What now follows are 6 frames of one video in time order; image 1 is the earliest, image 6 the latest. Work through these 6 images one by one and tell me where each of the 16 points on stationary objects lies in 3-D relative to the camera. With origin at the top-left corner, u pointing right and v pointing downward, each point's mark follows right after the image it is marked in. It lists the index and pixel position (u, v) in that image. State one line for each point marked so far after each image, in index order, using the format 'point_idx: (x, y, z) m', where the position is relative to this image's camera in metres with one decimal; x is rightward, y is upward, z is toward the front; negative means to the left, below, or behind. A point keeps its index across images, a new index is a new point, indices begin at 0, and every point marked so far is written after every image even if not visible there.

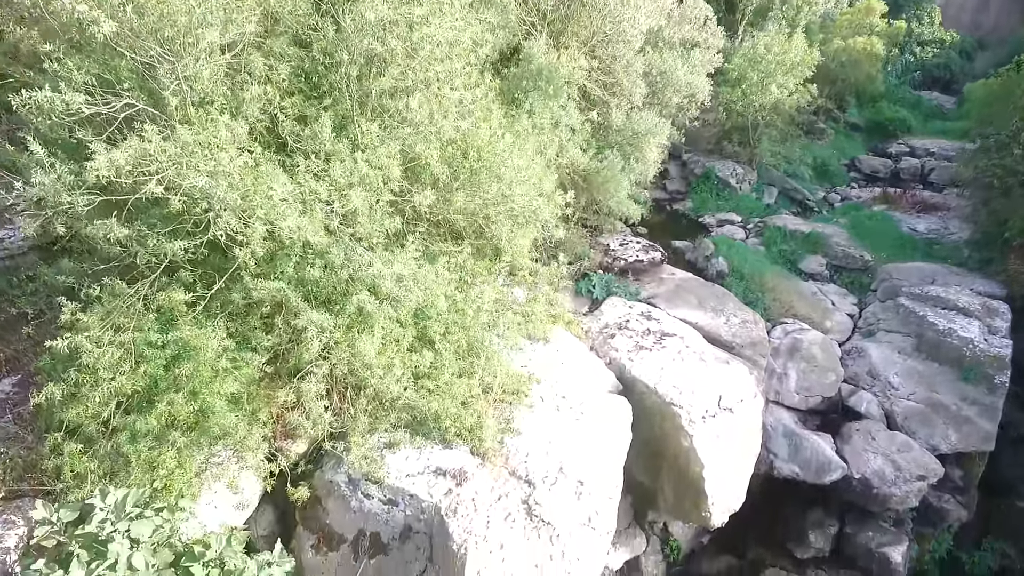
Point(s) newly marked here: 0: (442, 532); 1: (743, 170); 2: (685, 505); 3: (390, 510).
0: (-0.6, -1.9, +5.1) m
1: (+5.1, +2.6, +14.0) m
2: (+1.9, -2.3, +6.8) m
3: (-1.0, -1.9, +5.3) m
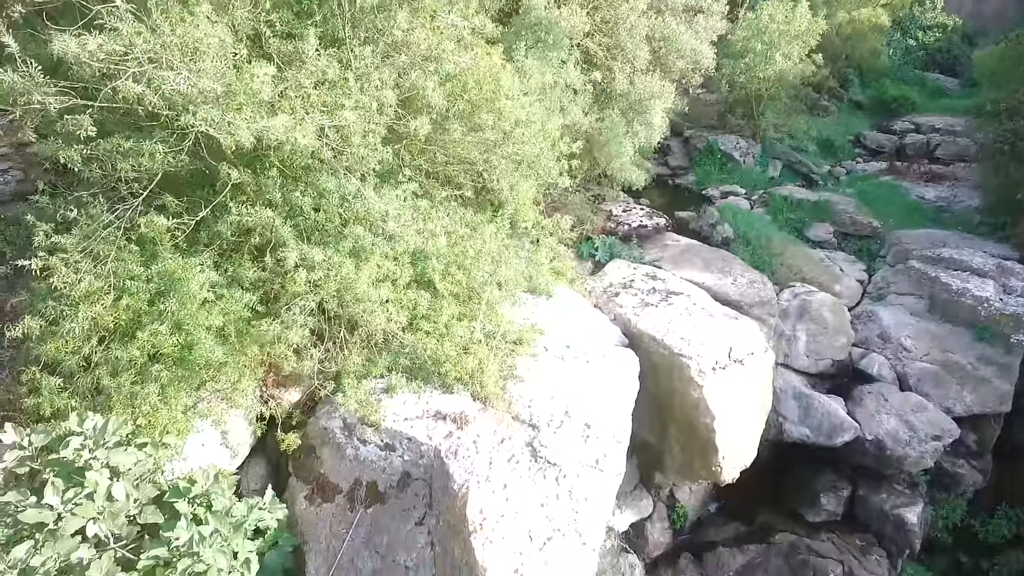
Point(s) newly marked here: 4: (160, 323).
0: (-0.5, -1.4, +4.8) m
1: (+5.1, +3.1, +13.8) m
2: (+1.9, -1.8, +6.5) m
3: (-1.0, -1.4, +5.0) m
4: (-2.5, -0.2, +4.5) m
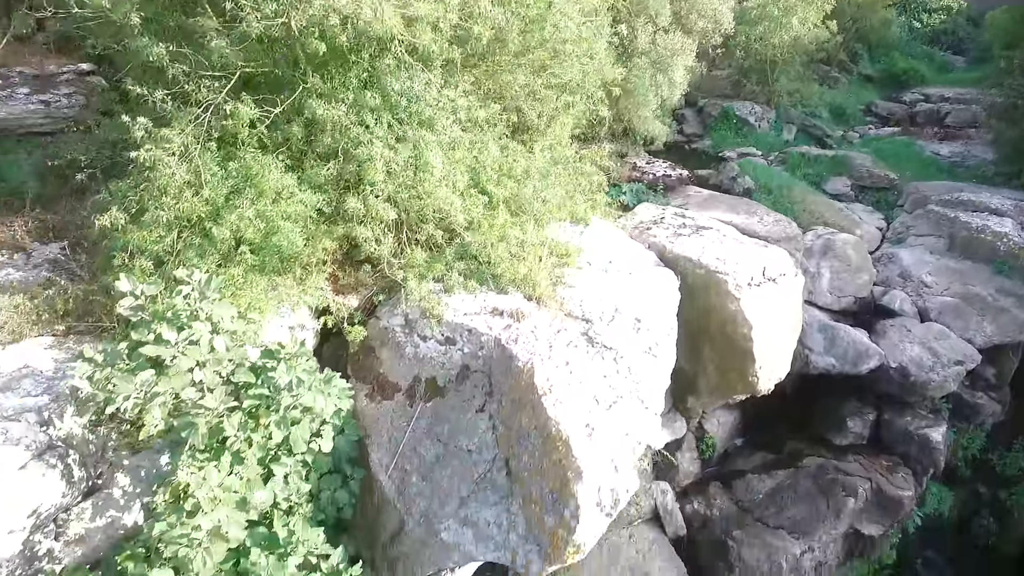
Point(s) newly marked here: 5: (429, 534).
0: (-0.1, -0.6, +5.1) m
1: (+5.5, +3.9, +14.1) m
2: (+2.3, -0.9, +6.8) m
3: (-0.5, -0.5, +5.3) m
4: (-2.0, +0.6, +4.7) m
5: (-0.6, -1.8, +4.9) m
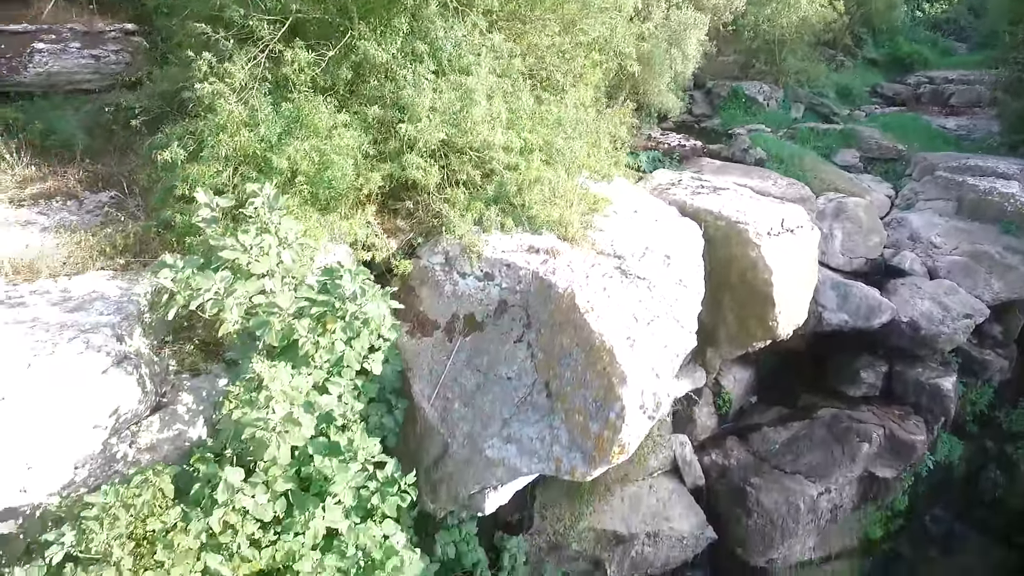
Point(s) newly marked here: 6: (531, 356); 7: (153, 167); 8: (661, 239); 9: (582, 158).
0: (+0.2, -0.1, +5.3) m
1: (+5.8, +4.5, +14.4) m
2: (+2.6, -0.4, +7.1) m
3: (-0.2, 0.0, +5.6) m
4: (-1.7, +1.1, +5.0) m
5: (-0.3, -1.3, +5.1) m
6: (+0.2, -0.6, +5.3) m
7: (-3.3, +1.1, +5.9) m
8: (+1.4, +0.5, +6.0) m
9: (+0.7, +1.3, +6.3) m
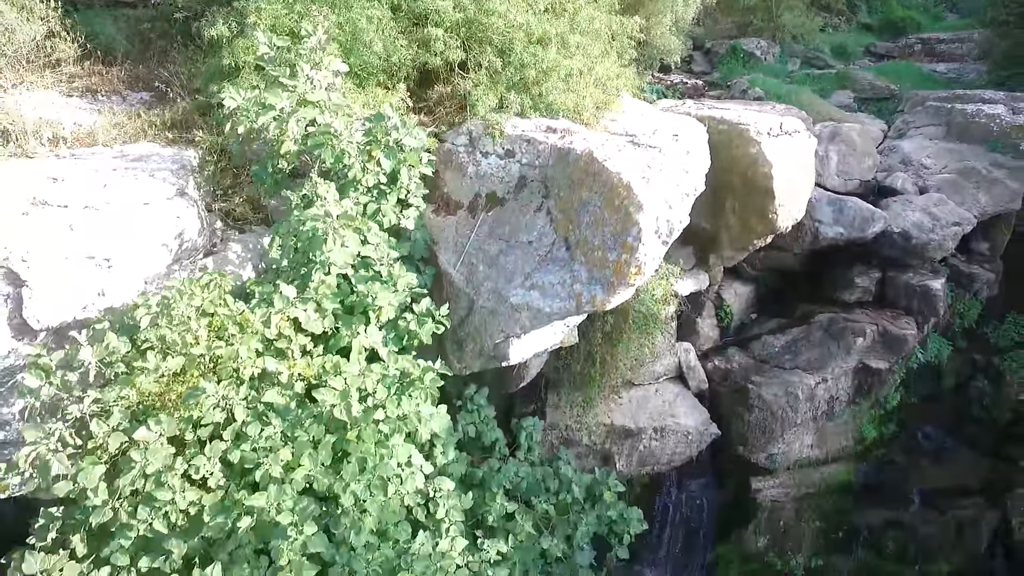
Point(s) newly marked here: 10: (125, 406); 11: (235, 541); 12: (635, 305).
0: (+0.4, +1.1, +5.8) m
1: (+5.9, +5.7, +14.8) m
2: (+2.8, +0.8, +7.5) m
3: (0.0, +1.2, +6.0) m
4: (-1.5, +2.3, +5.4) m
5: (-0.1, -0.1, +5.6) m
6: (+0.3, +0.6, +5.7) m
7: (-3.1, +2.3, +6.3) m
8: (+1.6, +1.6, +6.5) m
9: (+0.9, +2.5, +6.8) m
10: (-2.3, -0.7, +3.7) m
11: (-1.8, -1.7, +4.2) m
12: (+1.3, -0.2, +7.0) m
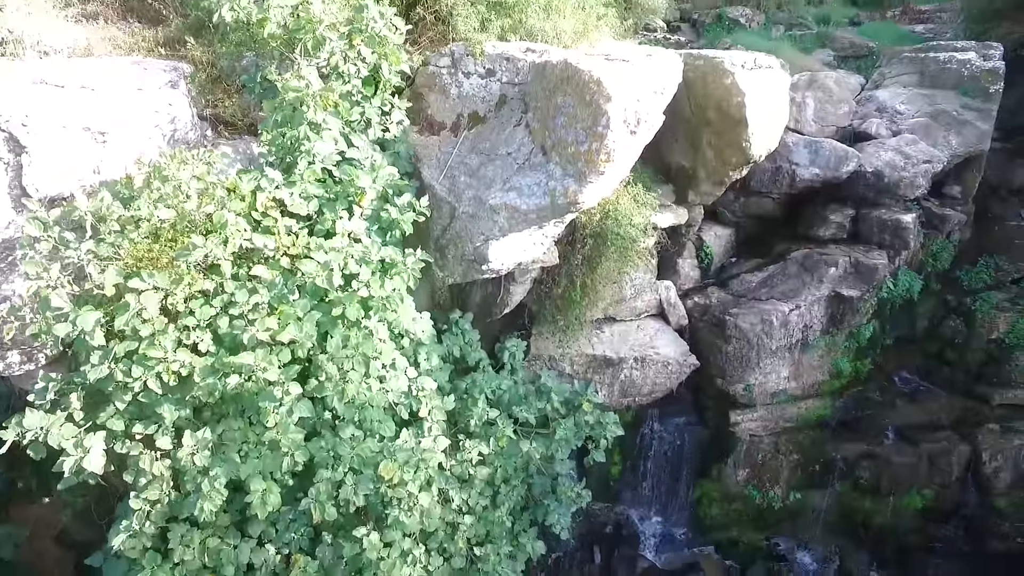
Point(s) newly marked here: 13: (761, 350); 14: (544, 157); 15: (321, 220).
0: (+0.2, +2.0, +6.0) m
1: (+5.7, +6.5, +15.1) m
2: (+2.6, +1.6, +7.8) m
3: (-0.2, +2.0, +6.2) m
4: (-1.7, +3.2, +5.6) m
5: (-0.3, +0.7, +5.8) m
6: (+0.2, +1.5, +6.0) m
7: (-3.3, +3.1, +6.5) m
8: (+1.4, +2.5, +6.7) m
9: (+0.7, +3.3, +7.0) m
10: (-2.4, +0.2, +4.0) m
11: (-2.0, -0.9, +4.5) m
12: (+1.1, +0.7, +7.2) m
13: (+3.3, -0.9, +8.4) m
14: (+0.3, +1.2, +5.8) m
15: (-1.4, +0.5, +4.8) m
